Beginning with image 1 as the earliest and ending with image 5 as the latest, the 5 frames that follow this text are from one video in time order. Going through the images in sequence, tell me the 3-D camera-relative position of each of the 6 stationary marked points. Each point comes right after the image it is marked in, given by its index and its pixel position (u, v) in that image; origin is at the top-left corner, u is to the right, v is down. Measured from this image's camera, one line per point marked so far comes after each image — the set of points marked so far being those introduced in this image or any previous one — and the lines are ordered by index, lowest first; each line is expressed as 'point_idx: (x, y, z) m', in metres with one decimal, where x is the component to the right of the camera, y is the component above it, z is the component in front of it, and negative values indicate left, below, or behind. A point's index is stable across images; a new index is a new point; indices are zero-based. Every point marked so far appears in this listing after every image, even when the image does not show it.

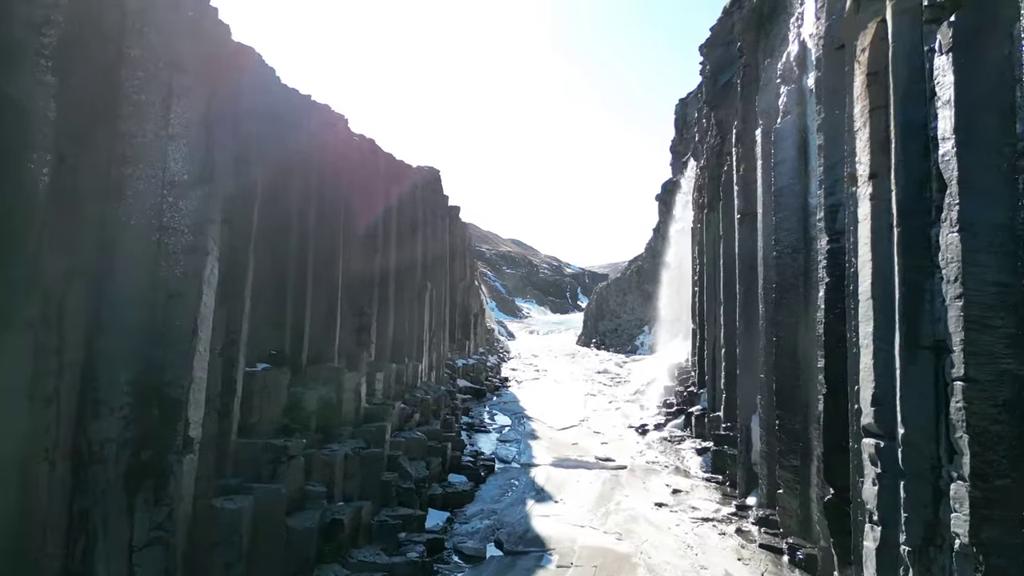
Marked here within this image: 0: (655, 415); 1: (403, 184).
0: (+1.8, -1.6, +14.9) m
1: (-1.1, +1.1, +12.5) m
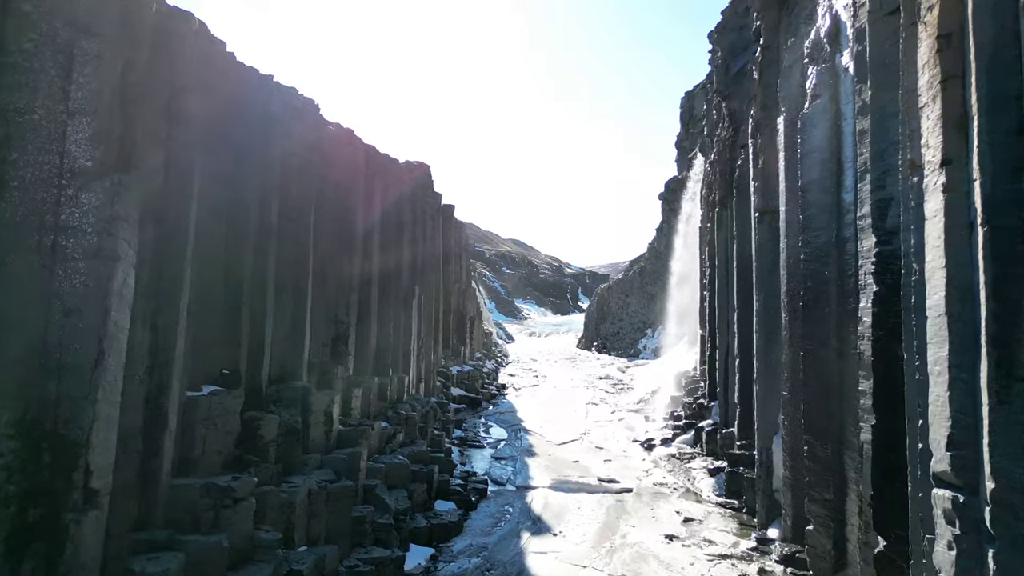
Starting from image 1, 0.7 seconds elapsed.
0: (+1.8, -1.6, +13.9) m
1: (-1.2, +1.0, +11.5) m
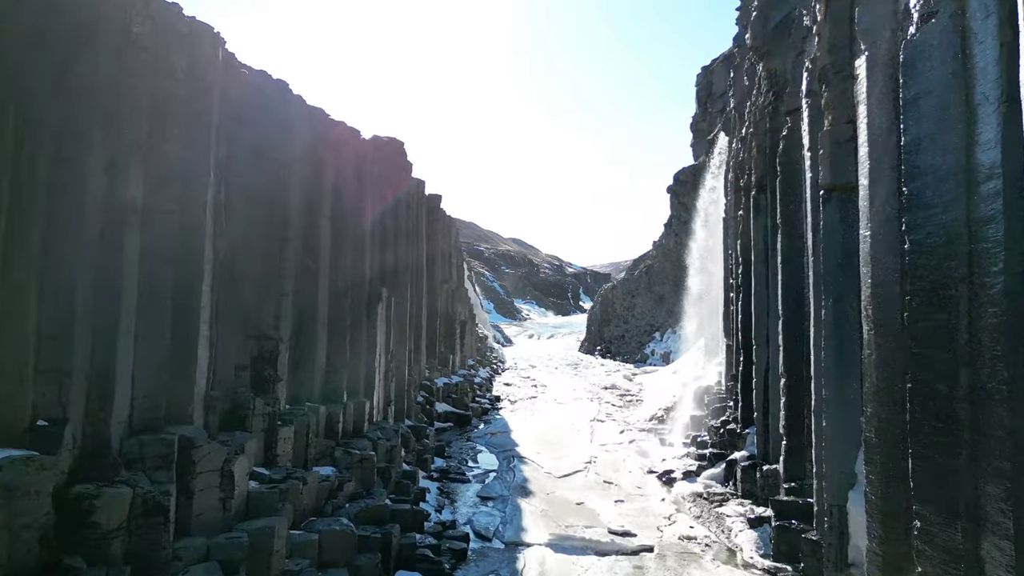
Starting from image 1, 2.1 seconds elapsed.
0: (+1.7, -1.7, +11.6) m
1: (-1.3, +1.0, +9.2) m
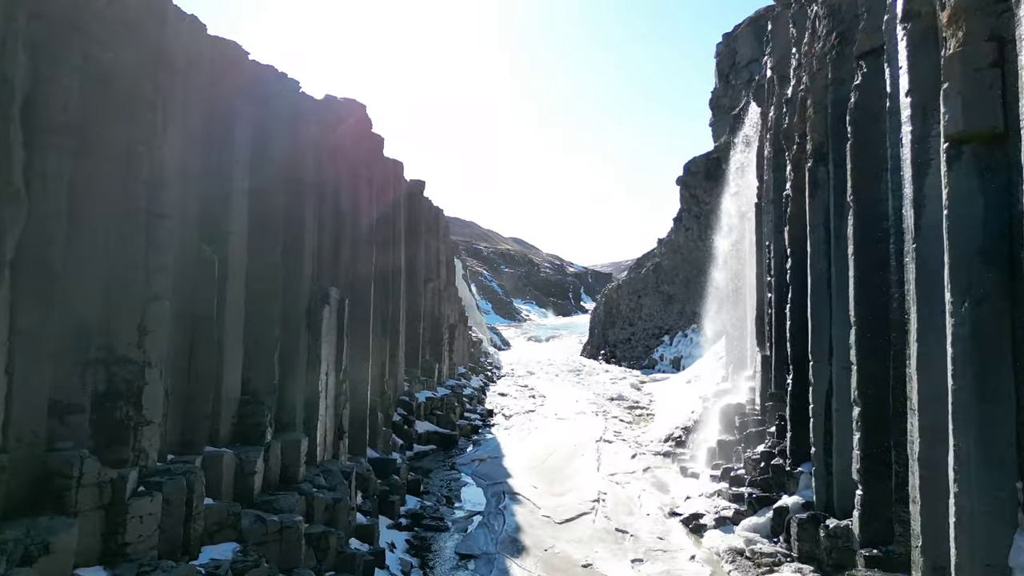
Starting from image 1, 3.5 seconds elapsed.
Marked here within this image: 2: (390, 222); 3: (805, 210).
0: (+1.6, -1.7, +9.4) m
1: (-1.4, +1.0, +7.0) m
2: (-1.3, +0.7, +12.9) m
3: (+2.0, +0.5, +8.1) m
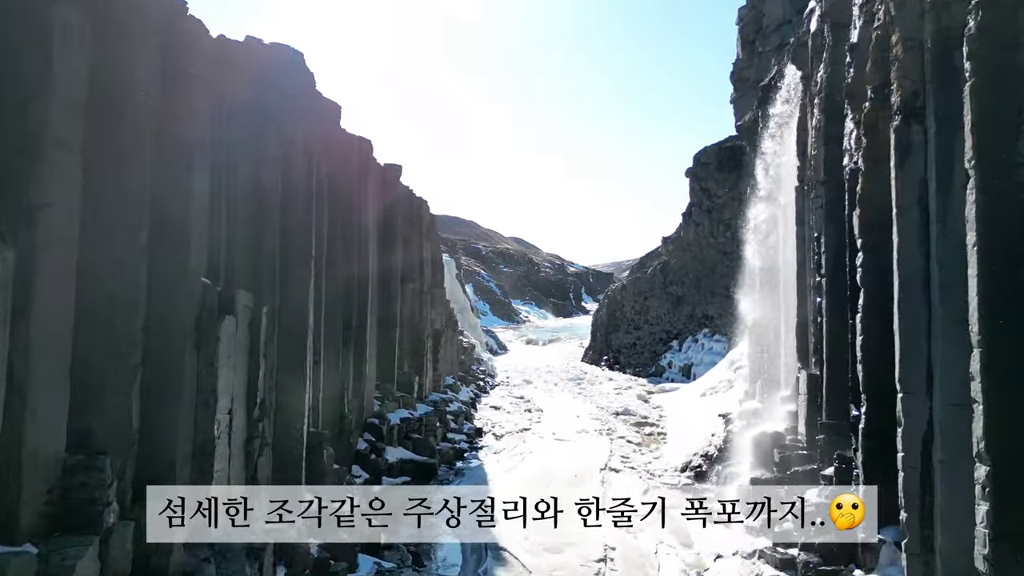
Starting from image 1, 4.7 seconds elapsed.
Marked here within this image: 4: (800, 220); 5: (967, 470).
0: (+1.5, -1.7, +7.3) m
1: (-1.5, +1.0, +5.0) m
2: (-1.4, +0.7, +10.9) m
3: (+1.9, +0.5, +6.0) m
4: (+2.2, +0.5, +9.1) m
5: (+1.9, -0.7, +5.0) m
